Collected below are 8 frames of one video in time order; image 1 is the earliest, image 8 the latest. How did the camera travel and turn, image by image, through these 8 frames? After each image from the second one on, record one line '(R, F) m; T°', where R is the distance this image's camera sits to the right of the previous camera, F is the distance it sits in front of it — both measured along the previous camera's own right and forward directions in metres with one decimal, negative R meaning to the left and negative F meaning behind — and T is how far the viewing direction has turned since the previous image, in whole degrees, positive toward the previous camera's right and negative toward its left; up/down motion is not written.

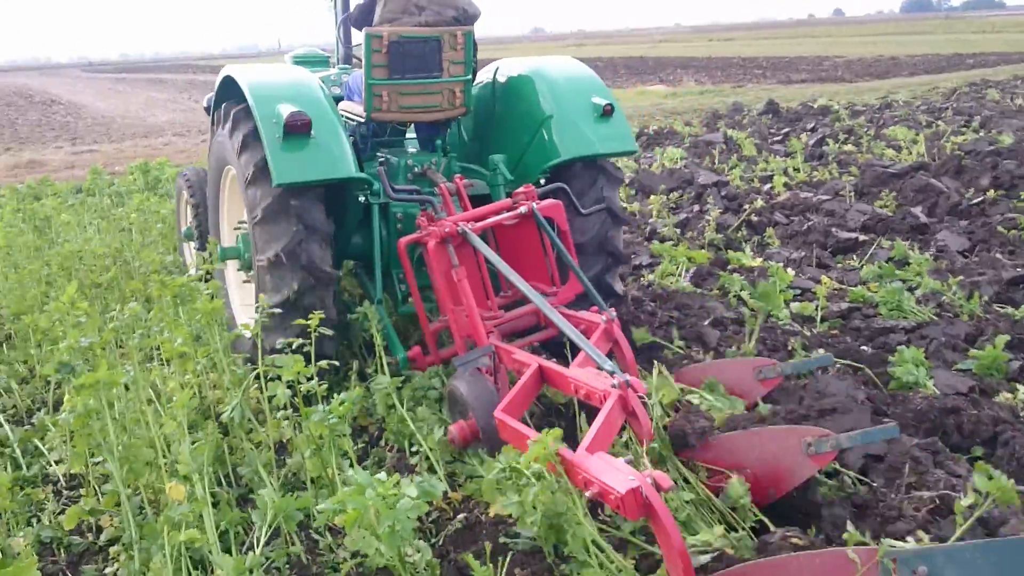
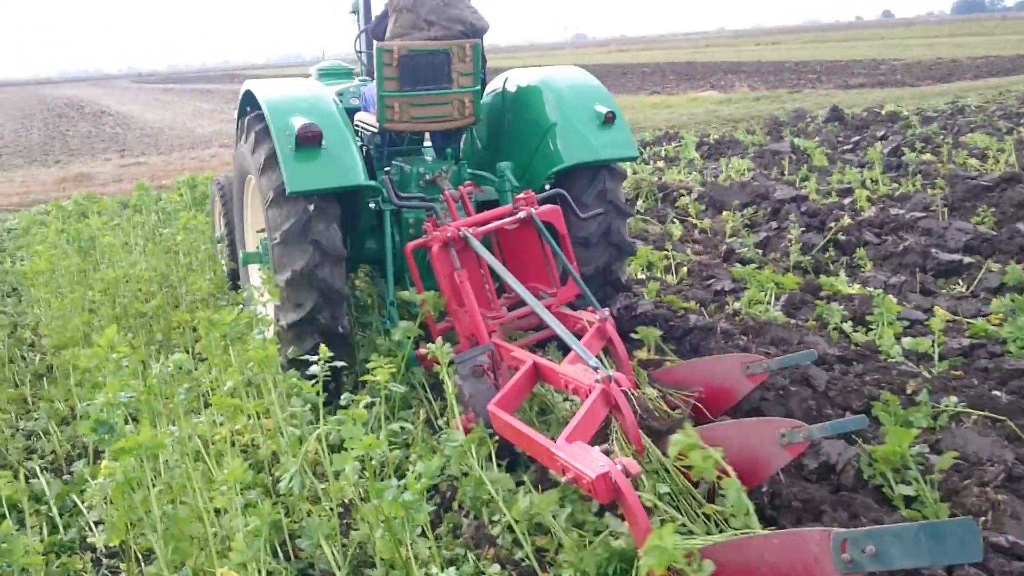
(-0.1, +0.4) m; -3°
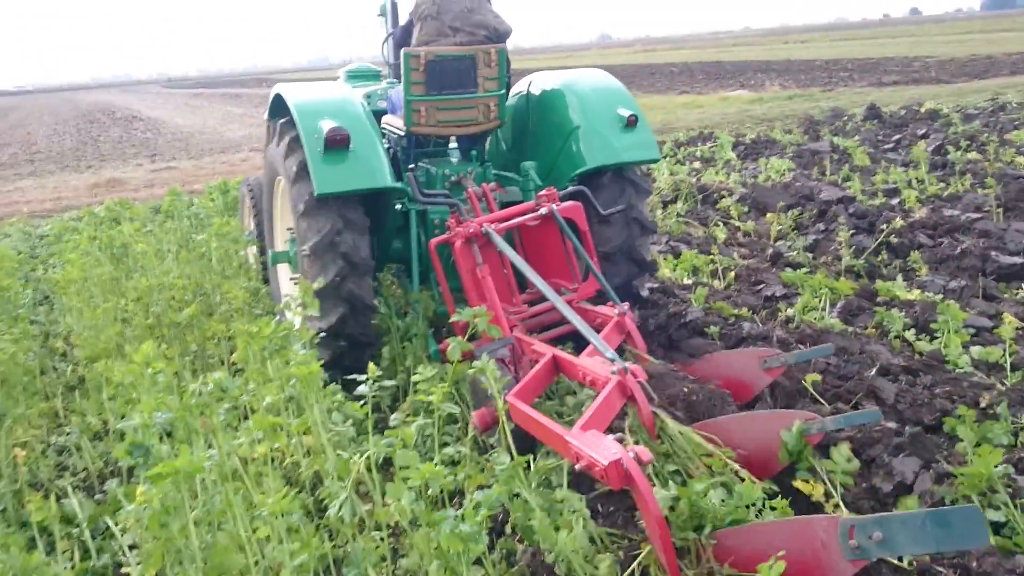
(-0.1, +0.2) m; -2°
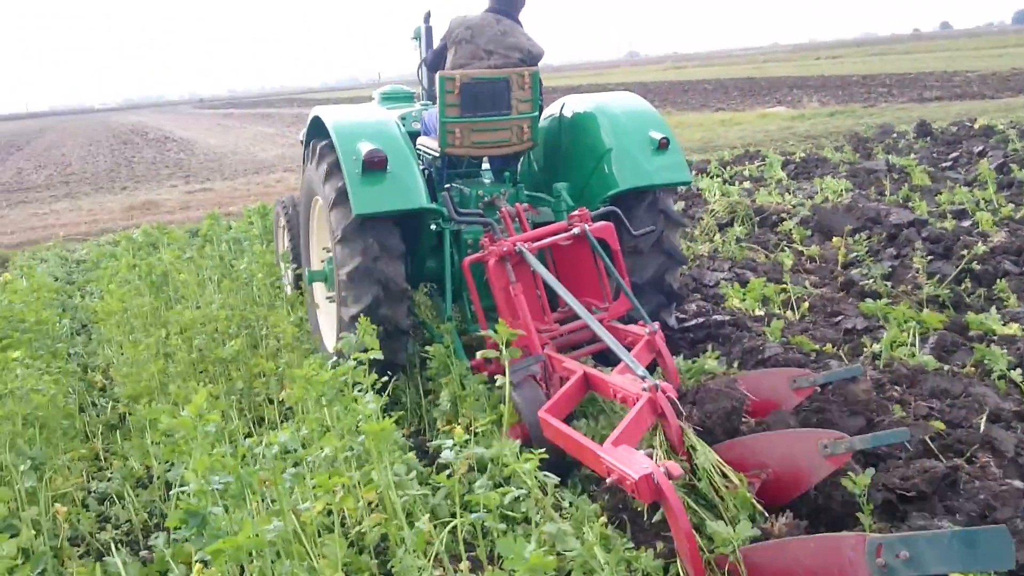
(-0.2, +0.3) m; -2°
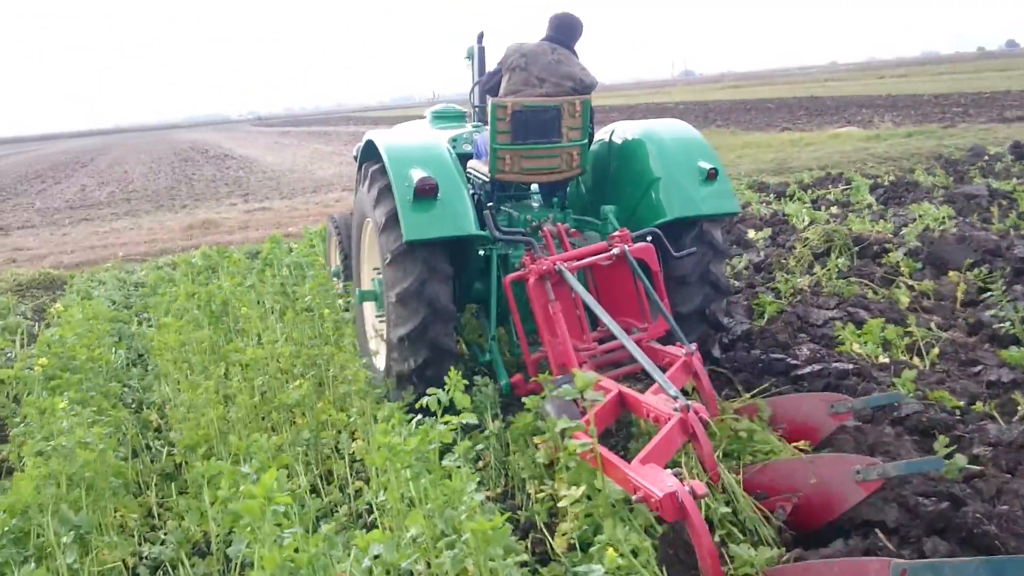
(-0.2, +0.4) m; -3°
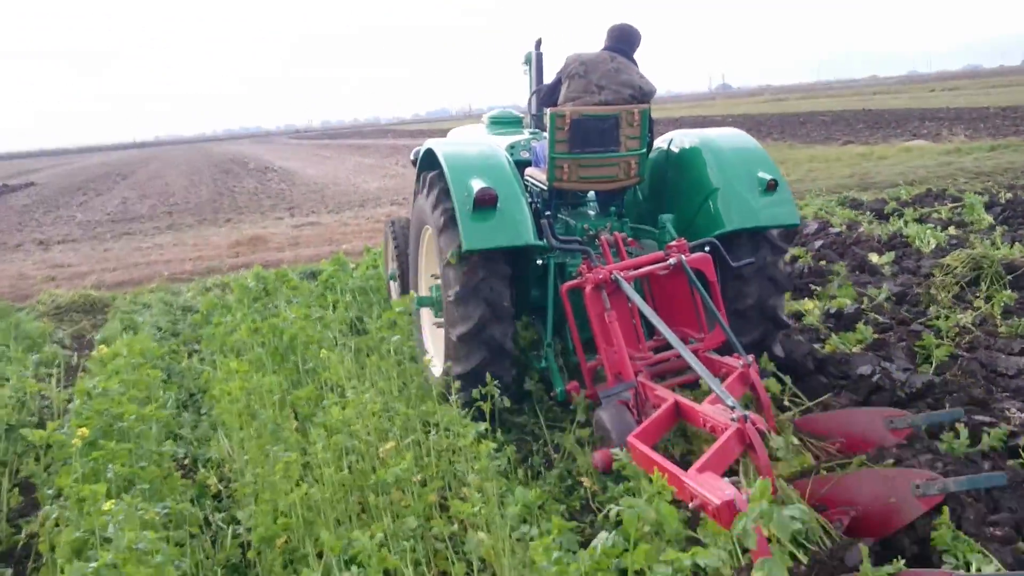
(-0.4, +0.8) m; -2°
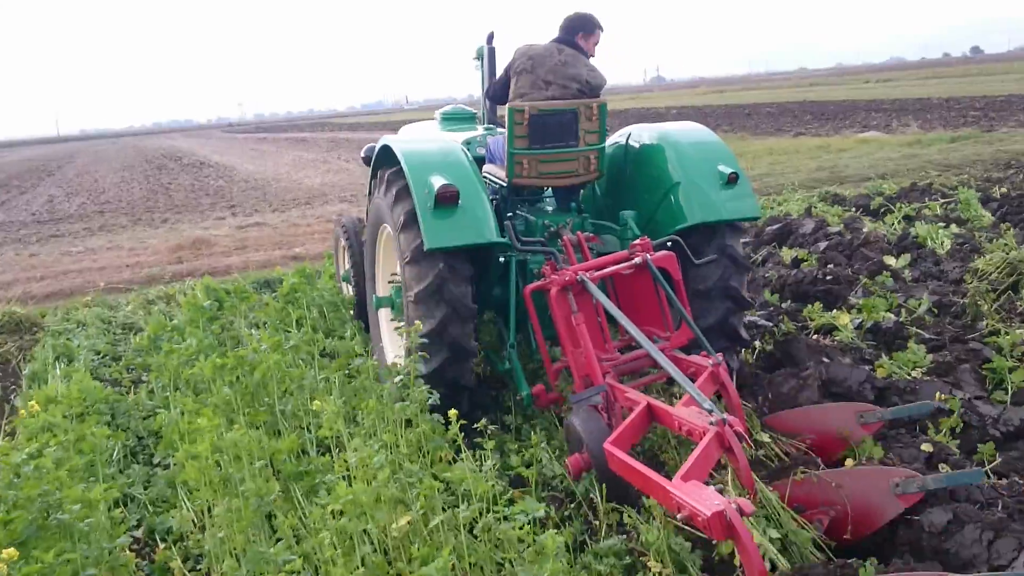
(-0.3, +0.6) m; +4°
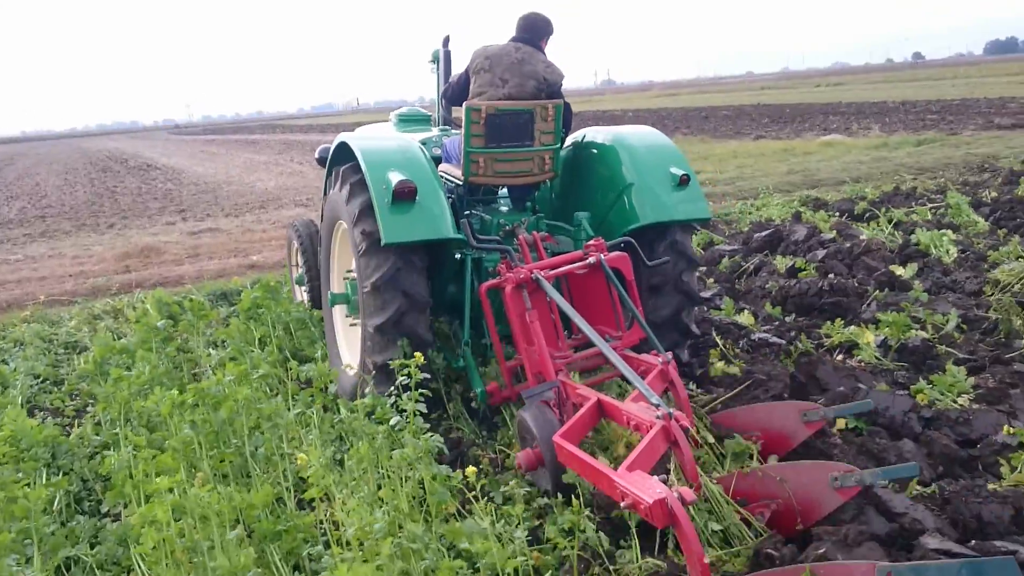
(-0.2, +0.5) m; +3°
